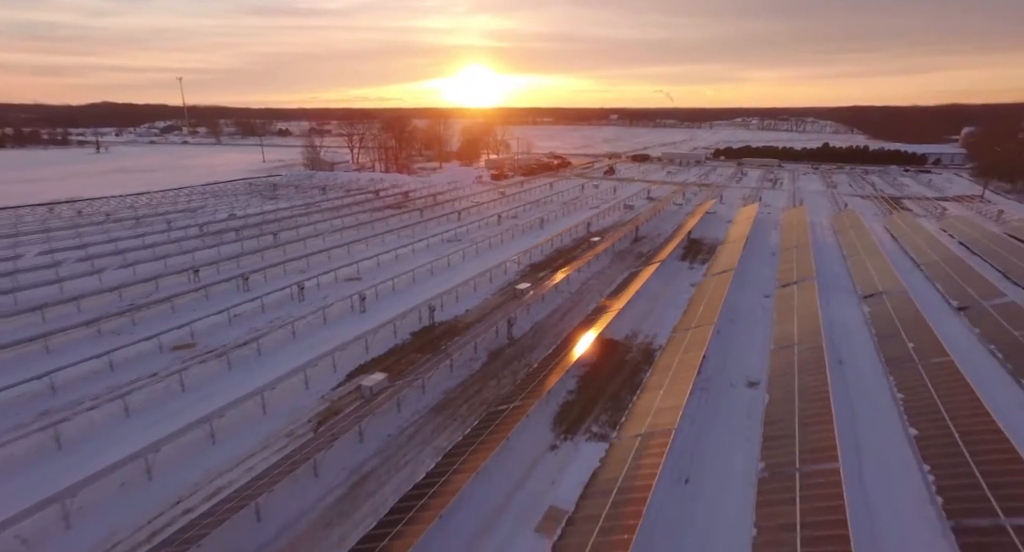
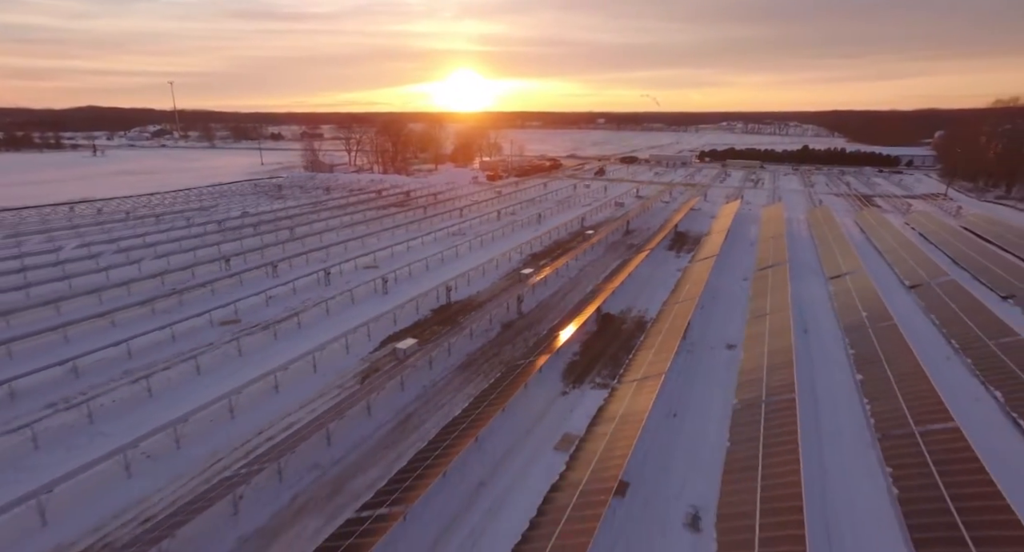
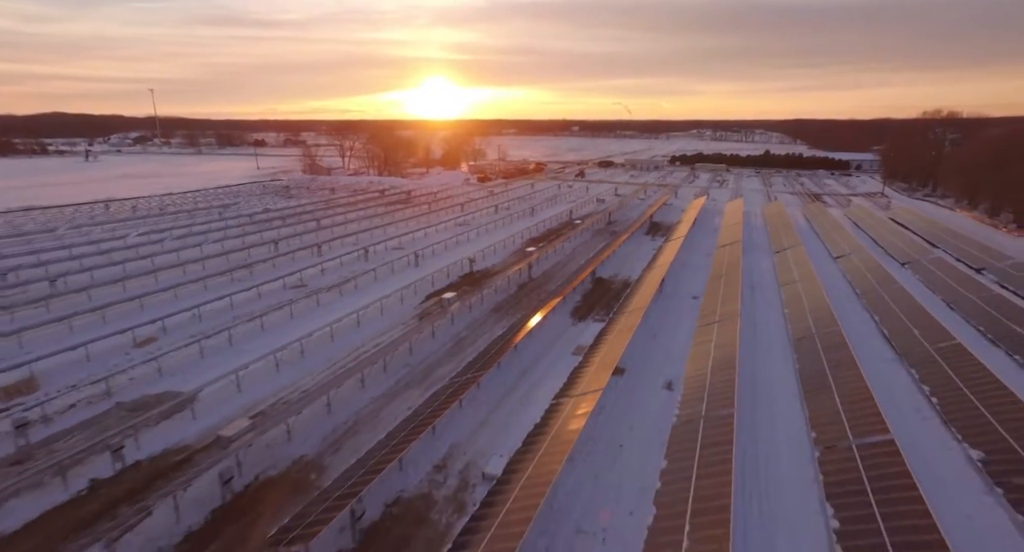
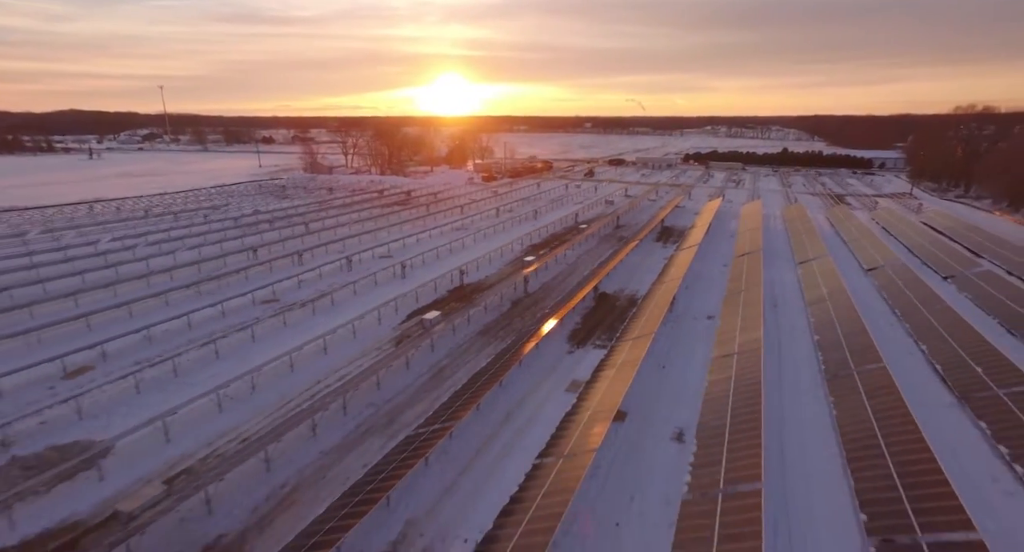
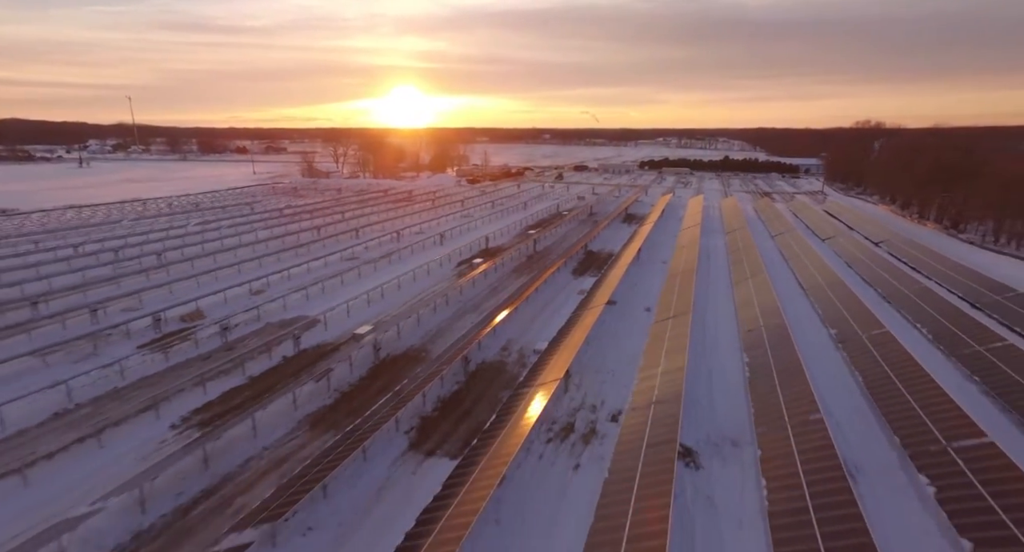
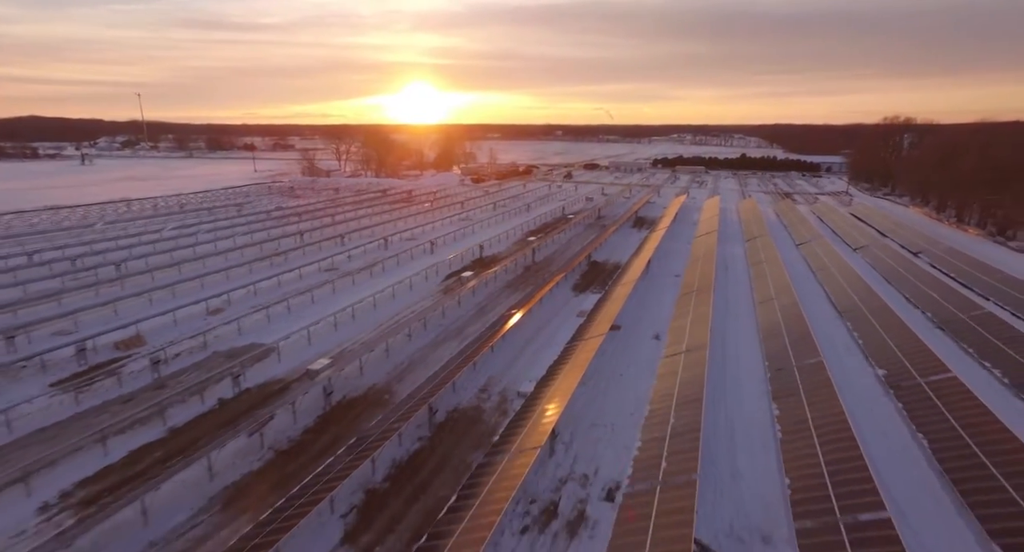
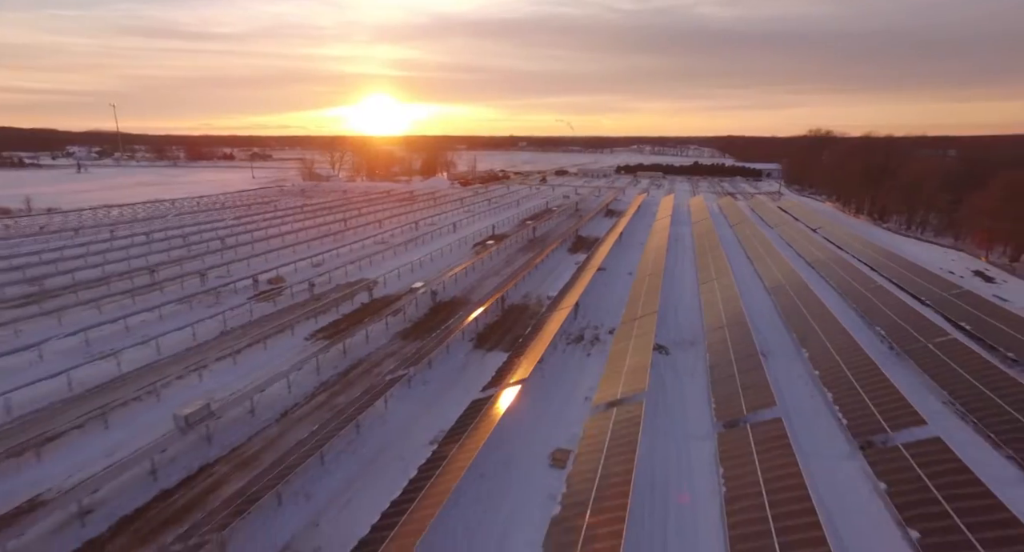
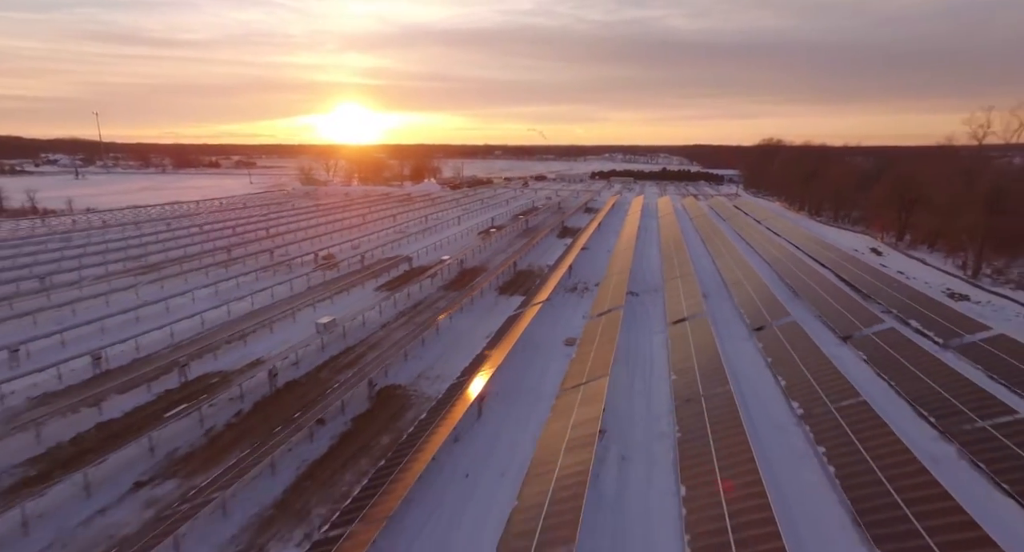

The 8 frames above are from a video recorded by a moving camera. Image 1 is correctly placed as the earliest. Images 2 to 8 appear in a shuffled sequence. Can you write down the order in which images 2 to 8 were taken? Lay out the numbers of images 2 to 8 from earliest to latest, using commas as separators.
2, 4, 3, 6, 5, 7, 8
